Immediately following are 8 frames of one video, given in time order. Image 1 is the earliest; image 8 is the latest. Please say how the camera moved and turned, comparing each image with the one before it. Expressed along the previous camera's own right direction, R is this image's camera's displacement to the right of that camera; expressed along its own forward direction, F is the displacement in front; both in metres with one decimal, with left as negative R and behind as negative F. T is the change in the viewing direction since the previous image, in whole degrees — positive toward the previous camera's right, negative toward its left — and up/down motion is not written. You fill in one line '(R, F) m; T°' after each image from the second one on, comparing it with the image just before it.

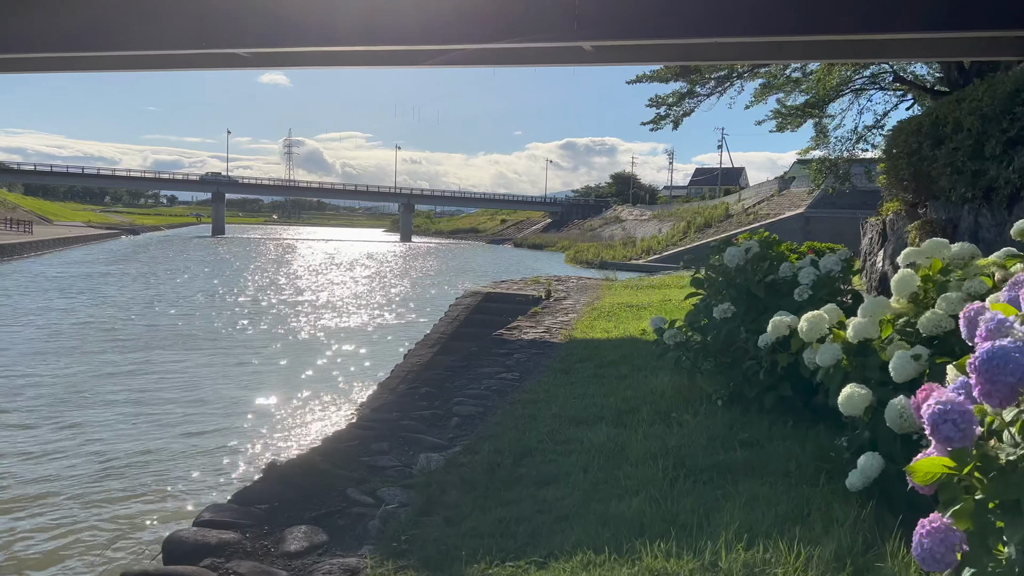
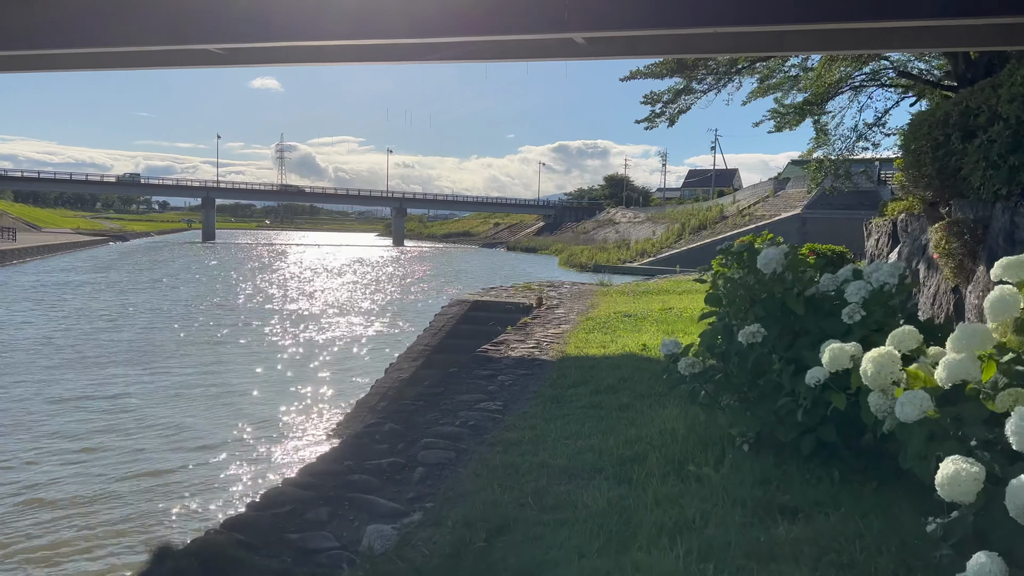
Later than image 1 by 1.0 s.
(+0.1, +0.8) m; 0°
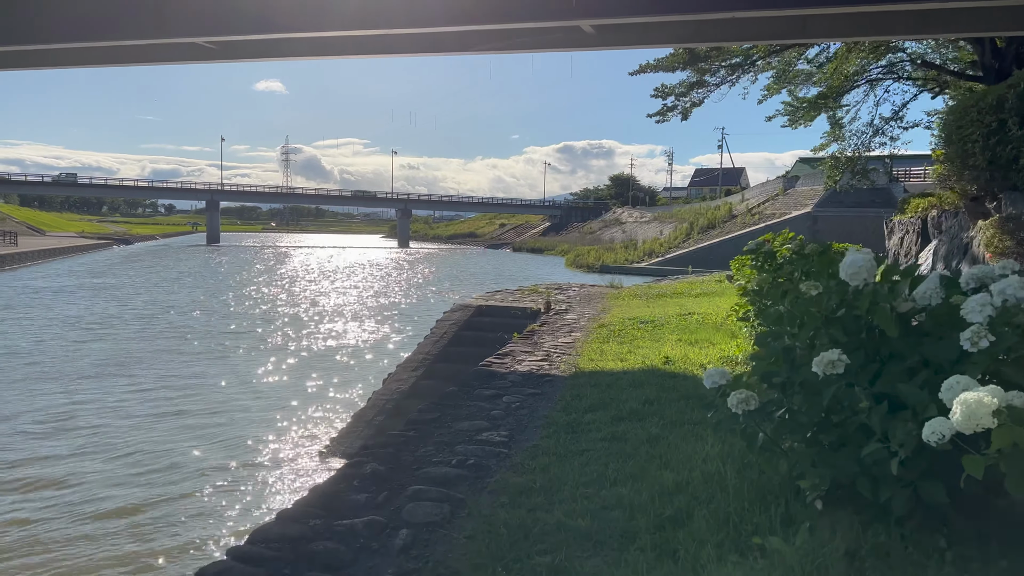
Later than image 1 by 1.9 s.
(0.0, +0.7) m; 0°
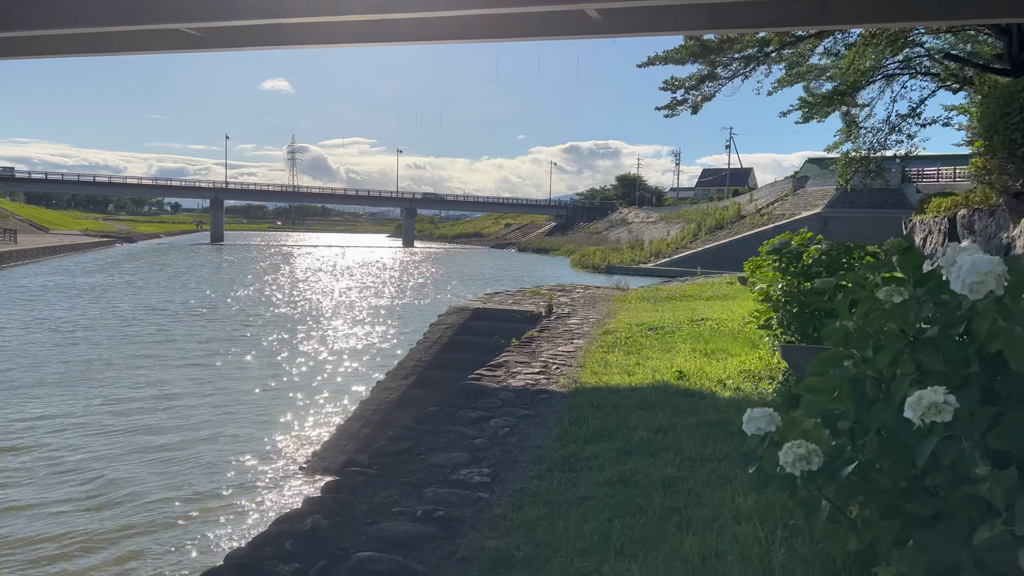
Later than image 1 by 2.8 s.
(+0.1, +0.7) m; 0°
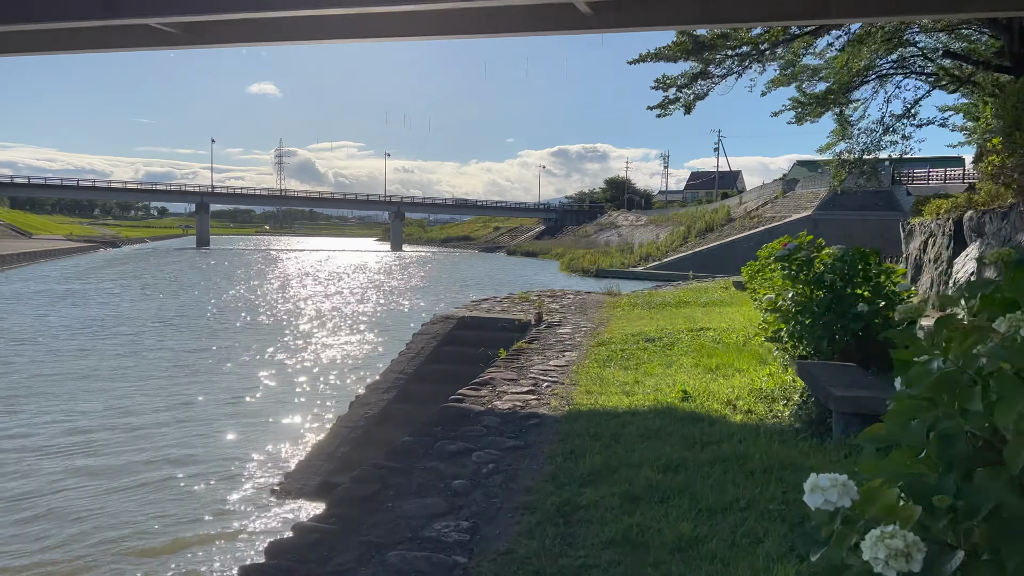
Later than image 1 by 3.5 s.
(0.0, +0.6) m; +1°
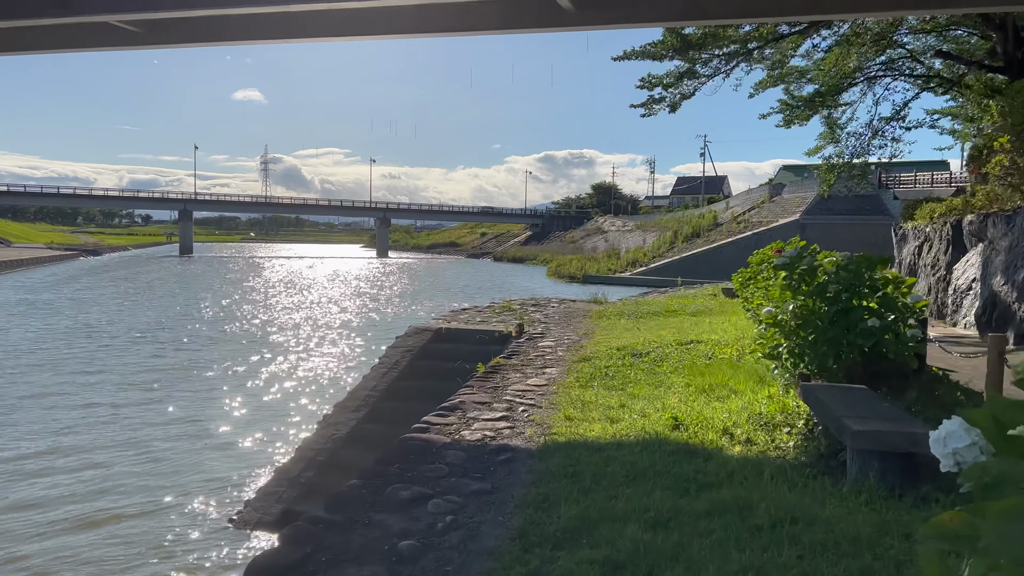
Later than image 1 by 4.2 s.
(+0.1, +0.6) m; +1°
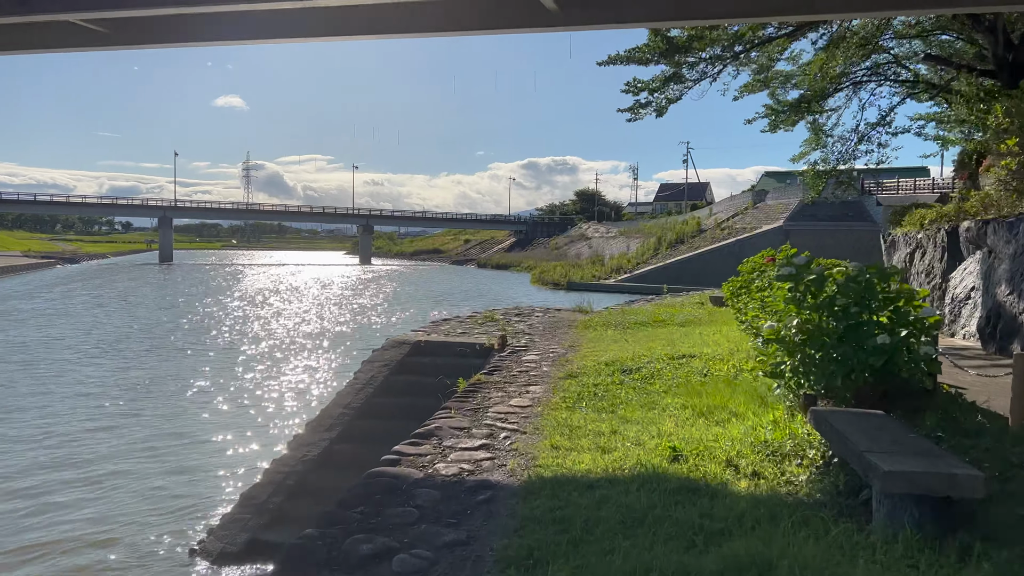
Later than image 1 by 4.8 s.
(0.0, +0.4) m; +1°
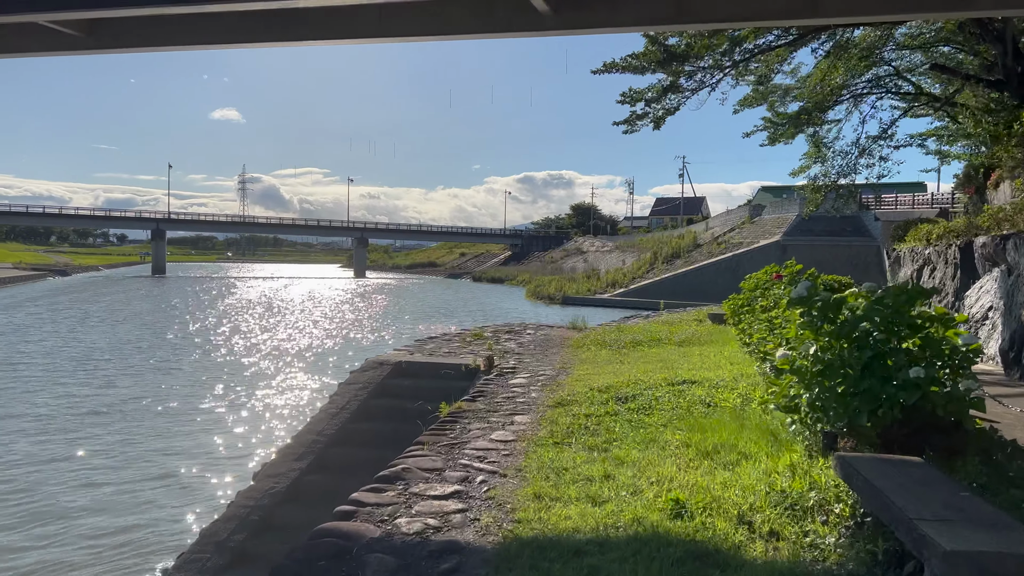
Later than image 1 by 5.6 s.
(+0.1, +0.6) m; 0°
